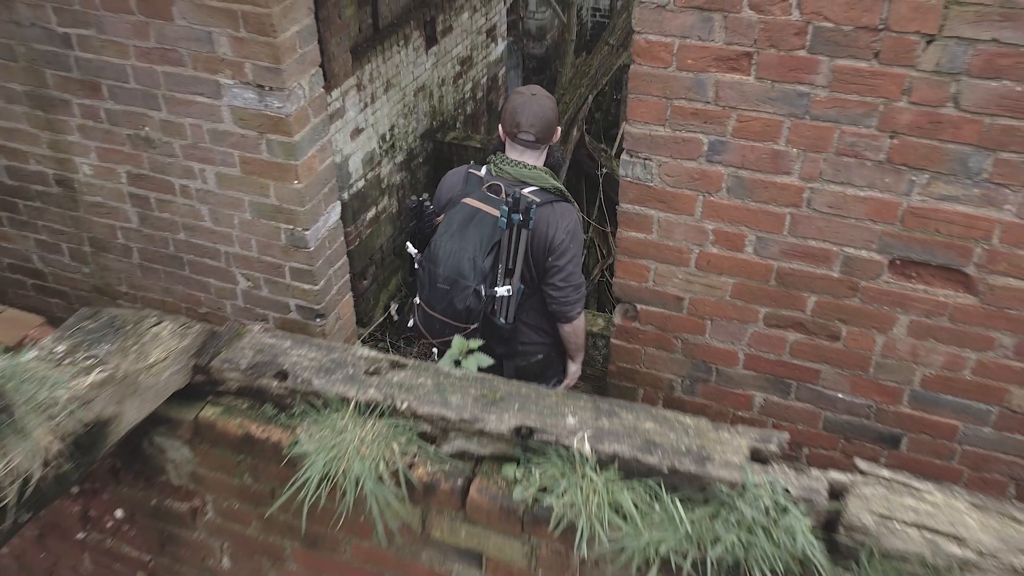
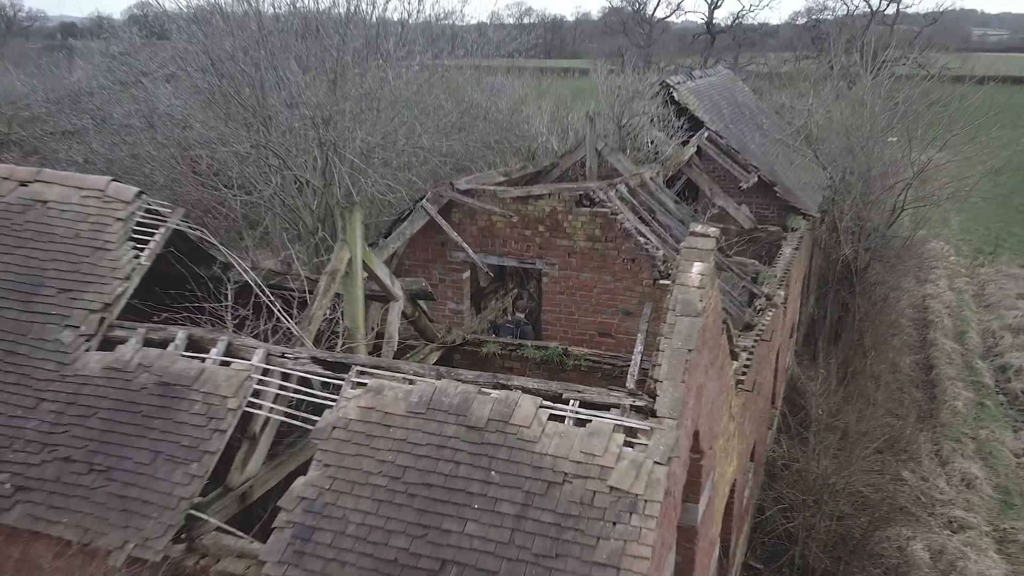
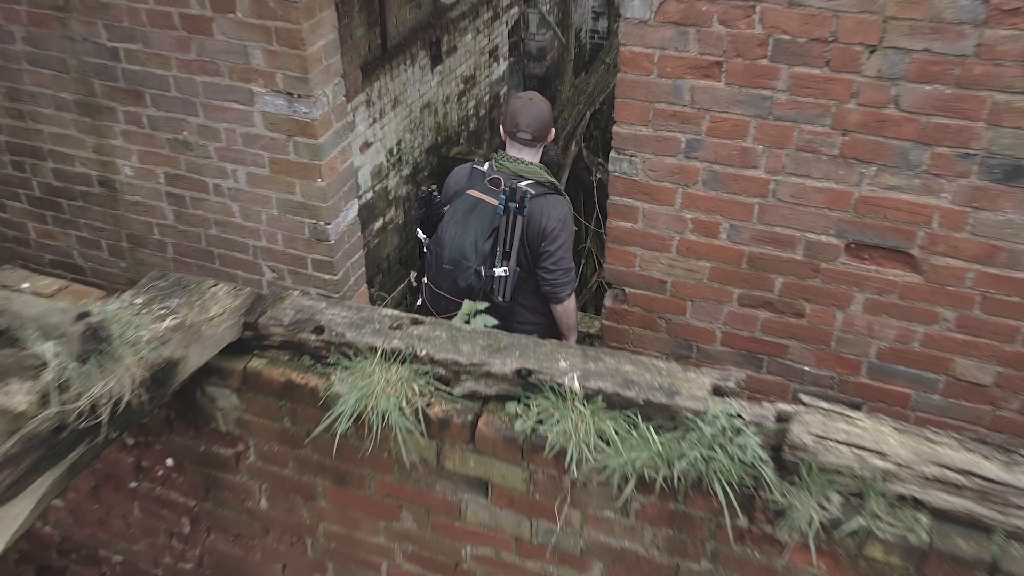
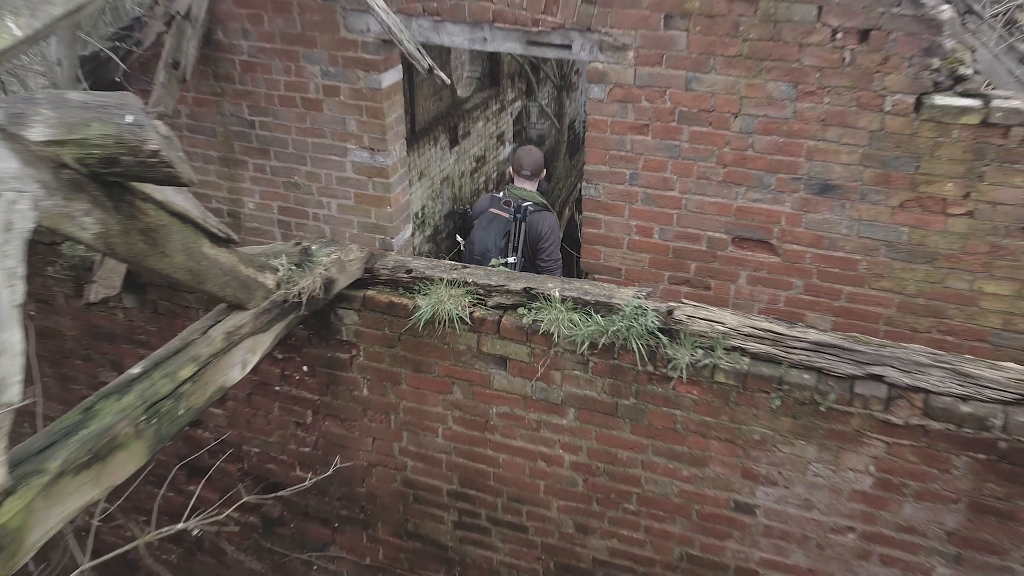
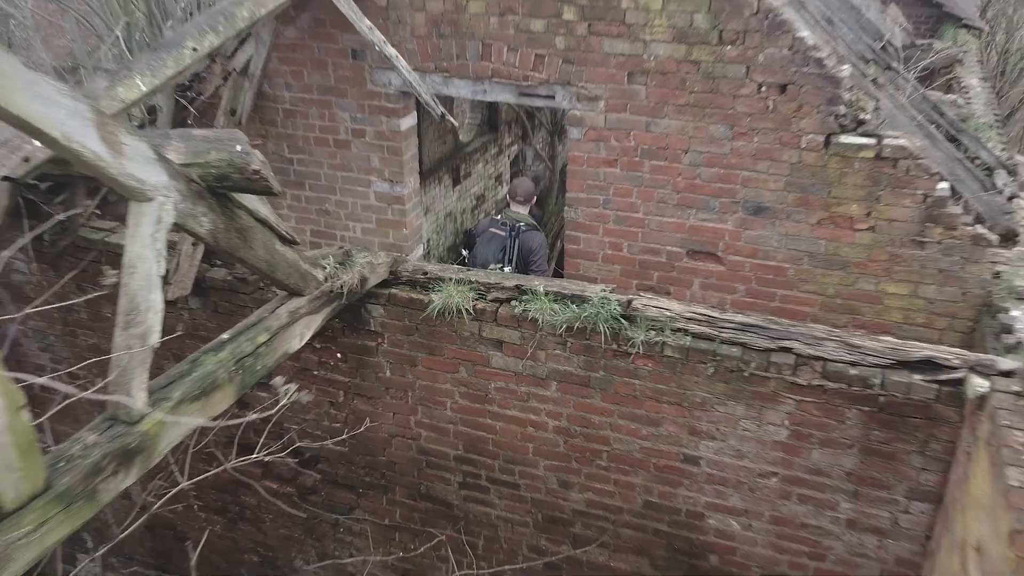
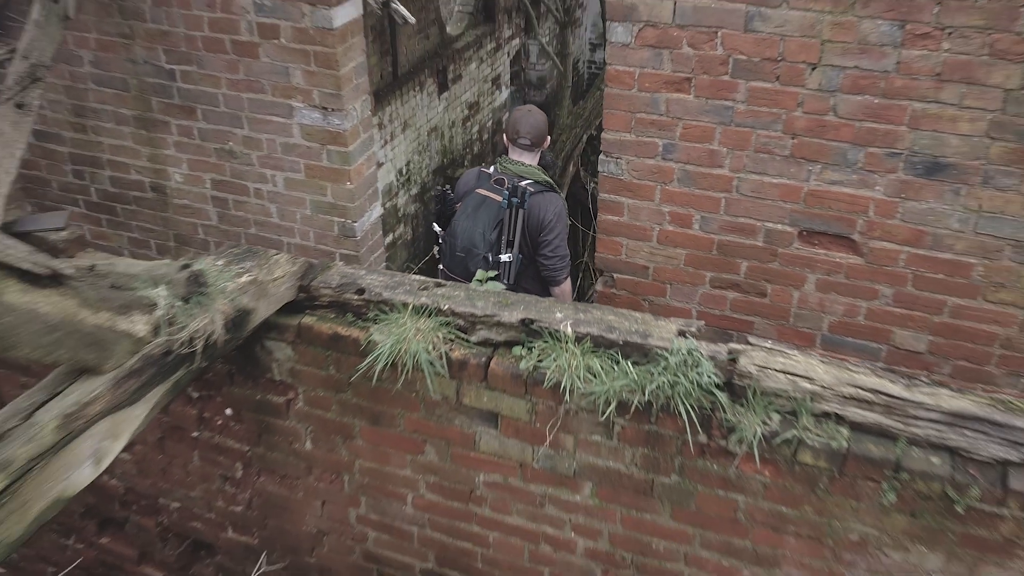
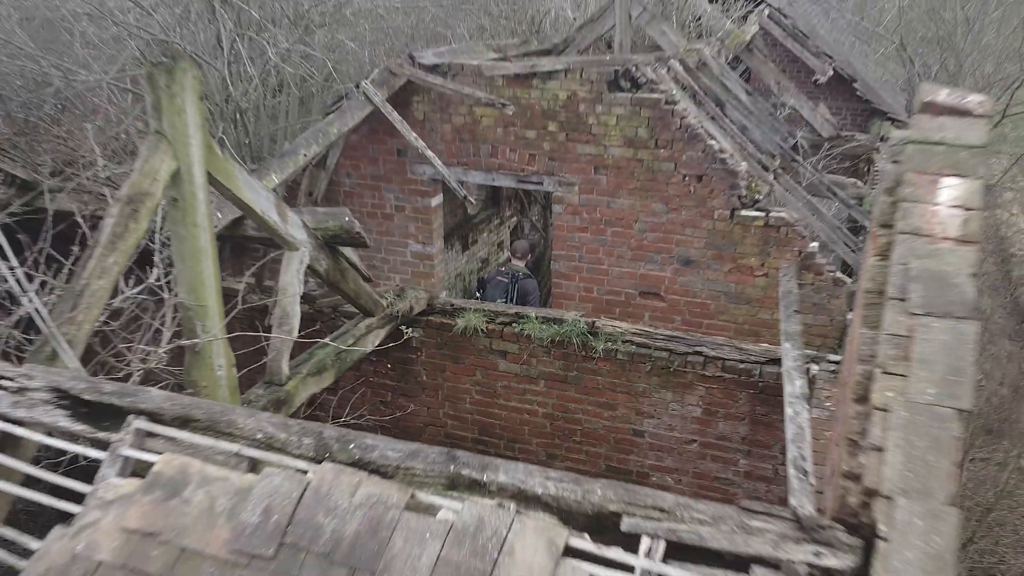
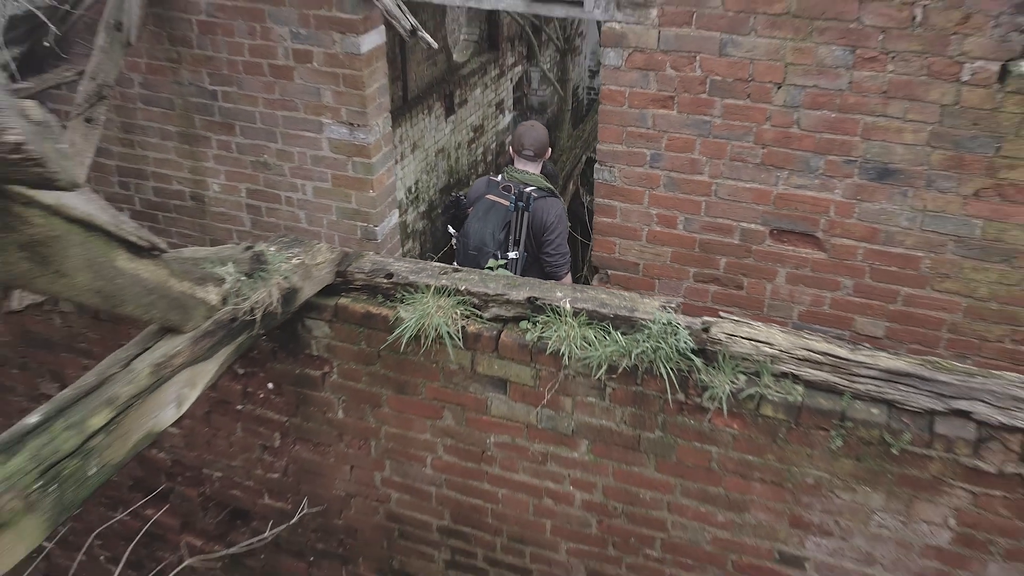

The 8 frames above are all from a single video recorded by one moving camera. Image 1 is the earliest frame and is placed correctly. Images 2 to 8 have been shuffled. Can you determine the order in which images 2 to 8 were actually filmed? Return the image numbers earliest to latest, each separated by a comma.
3, 6, 8, 4, 5, 7, 2
